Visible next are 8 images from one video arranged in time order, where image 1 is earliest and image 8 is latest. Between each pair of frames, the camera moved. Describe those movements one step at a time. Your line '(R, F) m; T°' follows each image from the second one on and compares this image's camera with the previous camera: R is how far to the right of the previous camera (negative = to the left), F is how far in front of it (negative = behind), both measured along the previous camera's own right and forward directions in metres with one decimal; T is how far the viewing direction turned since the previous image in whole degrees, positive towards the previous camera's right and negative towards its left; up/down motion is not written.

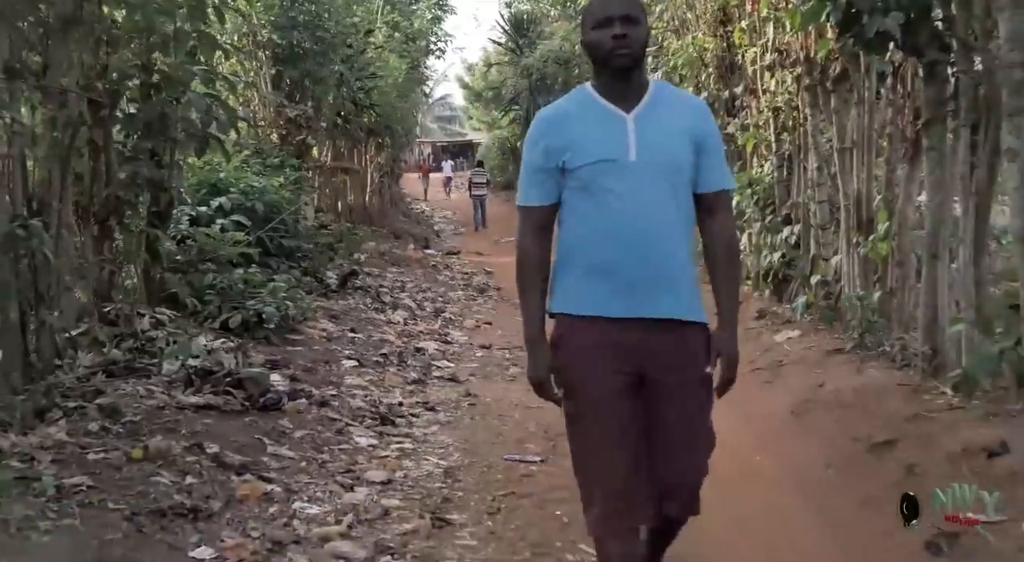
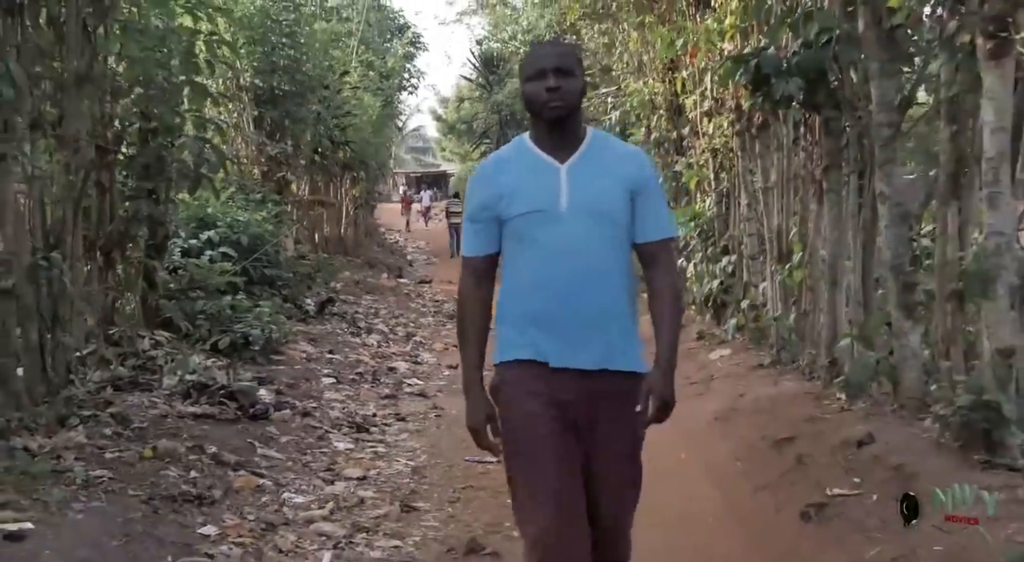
(+0.1, -0.9) m; +1°
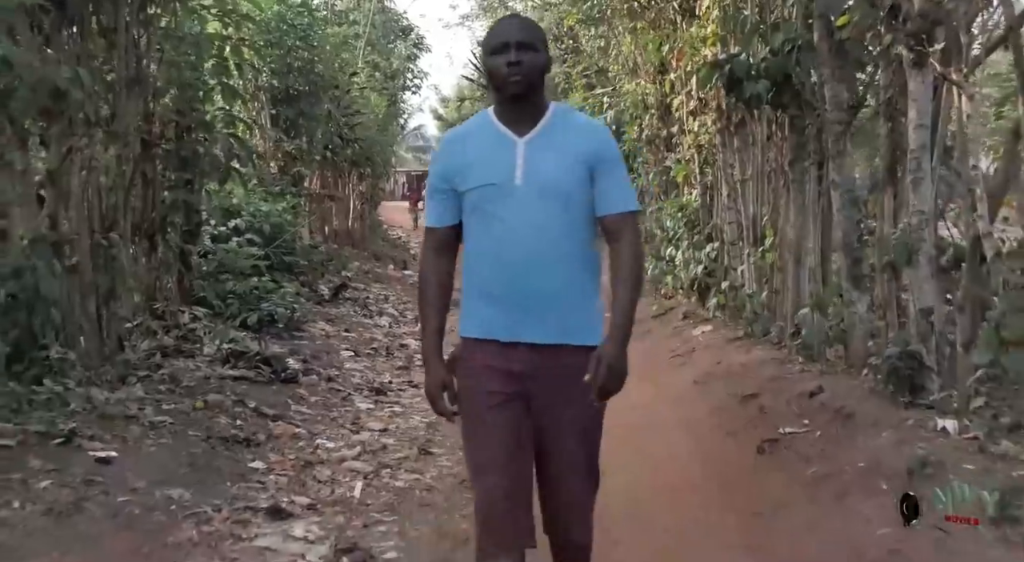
(0.0, -0.9) m; 0°
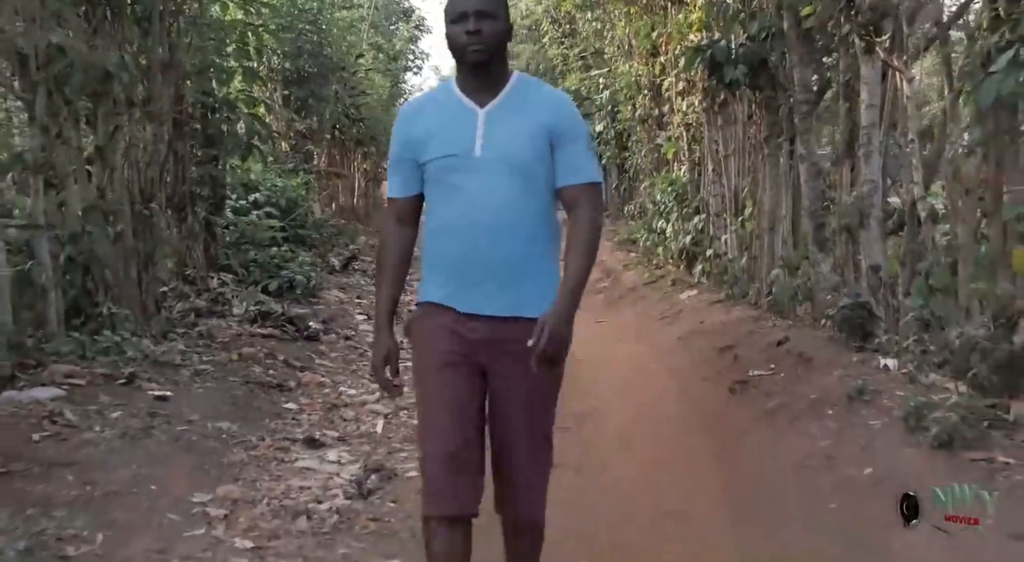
(0.0, -0.8) m; 0°
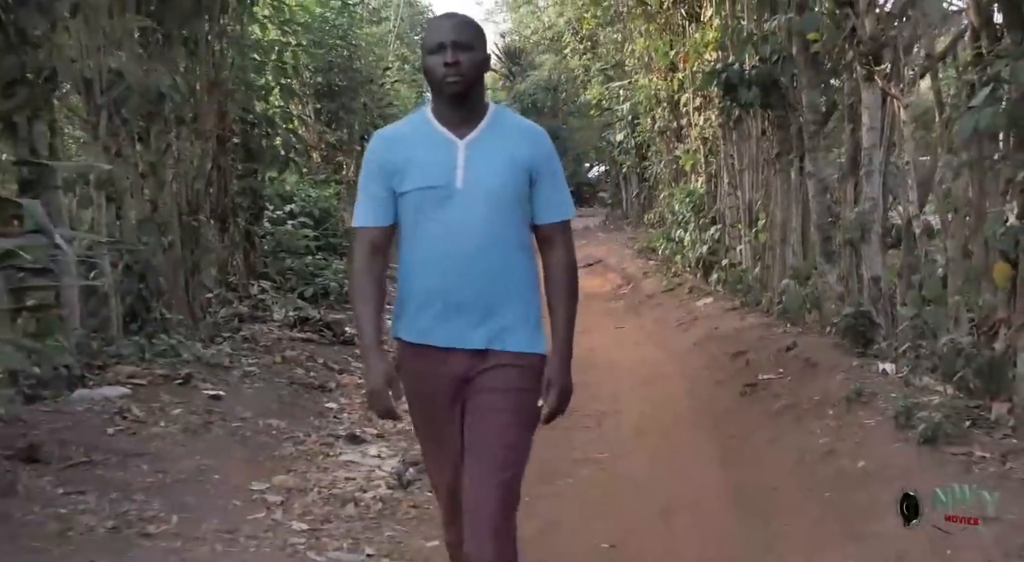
(0.0, -0.5) m; -1°
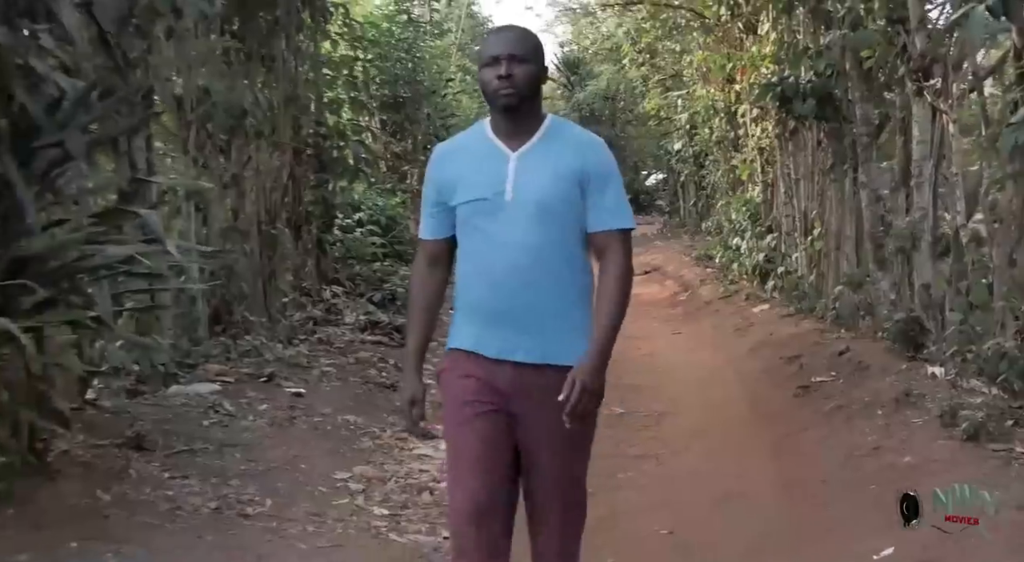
(0.0, -0.4) m; -3°
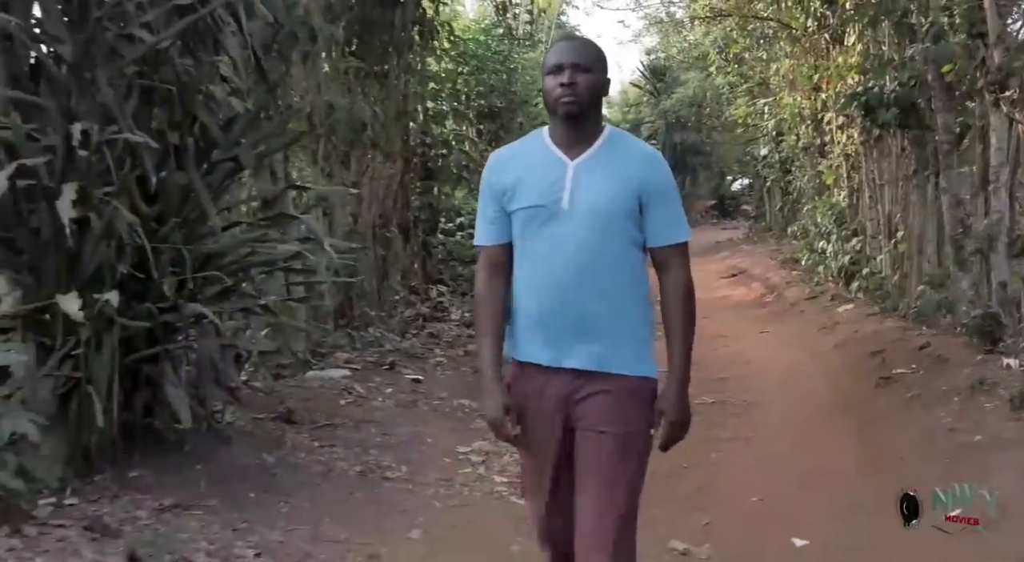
(-0.1, -0.6) m; -4°
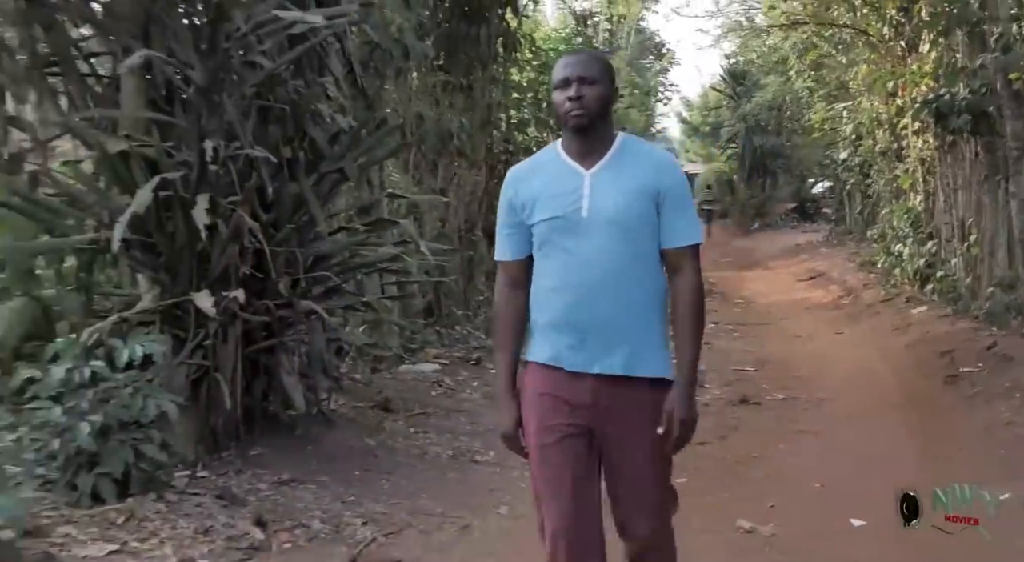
(0.0, -0.5) m; -4°
